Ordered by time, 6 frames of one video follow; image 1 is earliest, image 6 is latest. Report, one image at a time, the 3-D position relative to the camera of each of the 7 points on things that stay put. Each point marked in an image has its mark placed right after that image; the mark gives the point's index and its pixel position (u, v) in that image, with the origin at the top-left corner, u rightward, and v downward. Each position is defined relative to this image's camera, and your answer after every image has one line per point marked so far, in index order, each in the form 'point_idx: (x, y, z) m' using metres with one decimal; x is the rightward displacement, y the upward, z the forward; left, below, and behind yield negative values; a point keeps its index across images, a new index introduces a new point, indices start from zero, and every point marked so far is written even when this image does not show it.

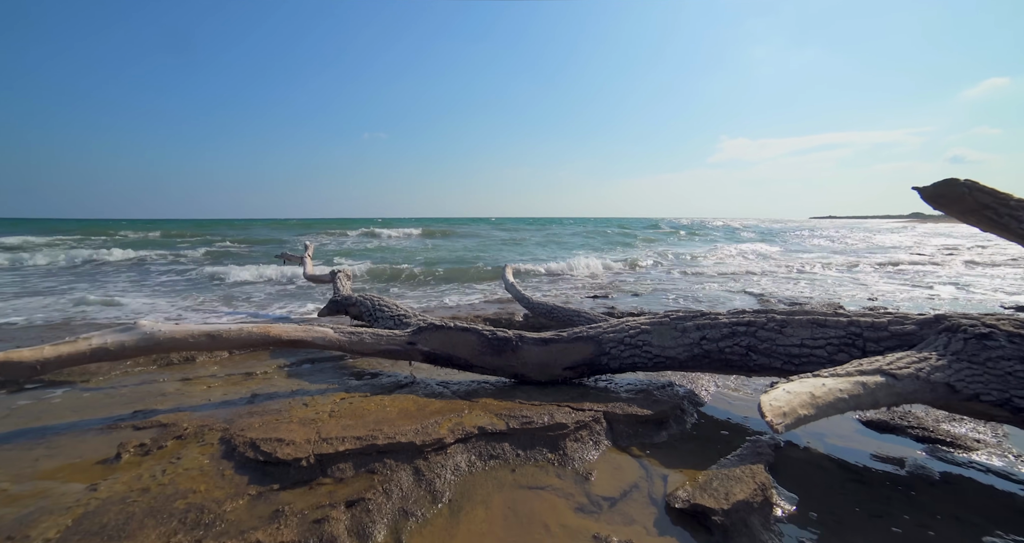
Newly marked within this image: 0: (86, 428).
0: (-2.4, -0.9, +2.3) m
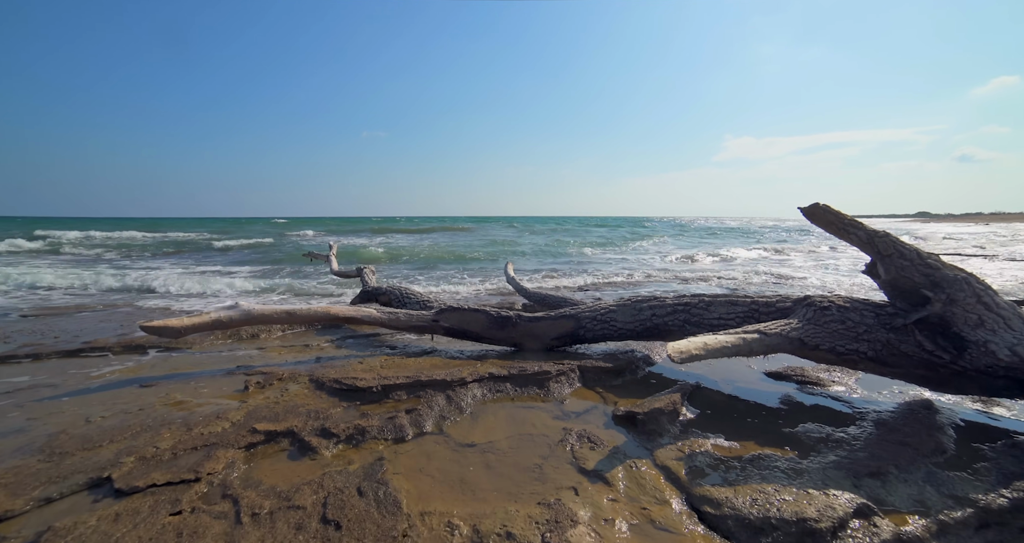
0: (-2.4, -0.8, +3.4) m
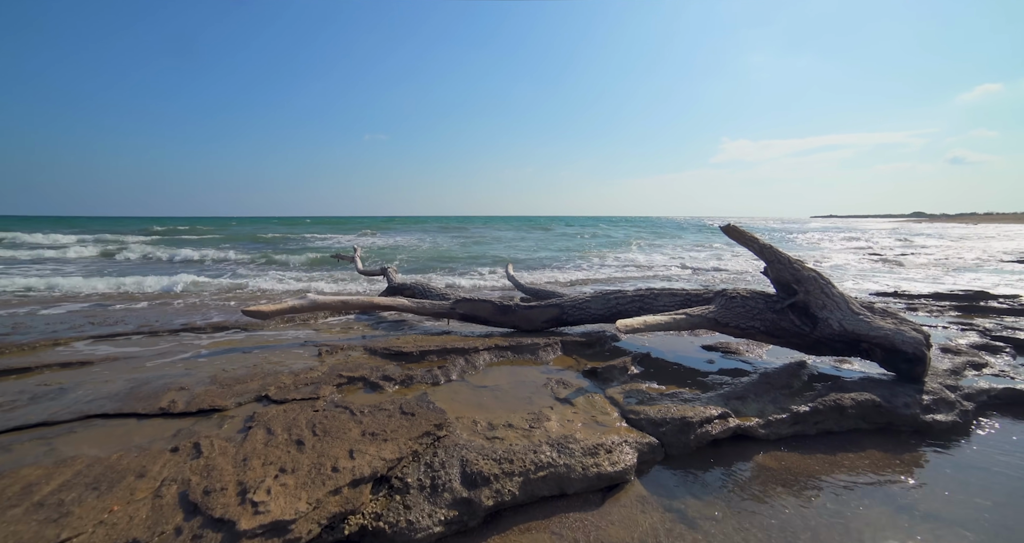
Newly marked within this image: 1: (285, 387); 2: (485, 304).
0: (-2.4, -0.8, +4.6) m
1: (-1.8, -0.9, +3.3) m
2: (-0.3, -0.4, +5.2) m
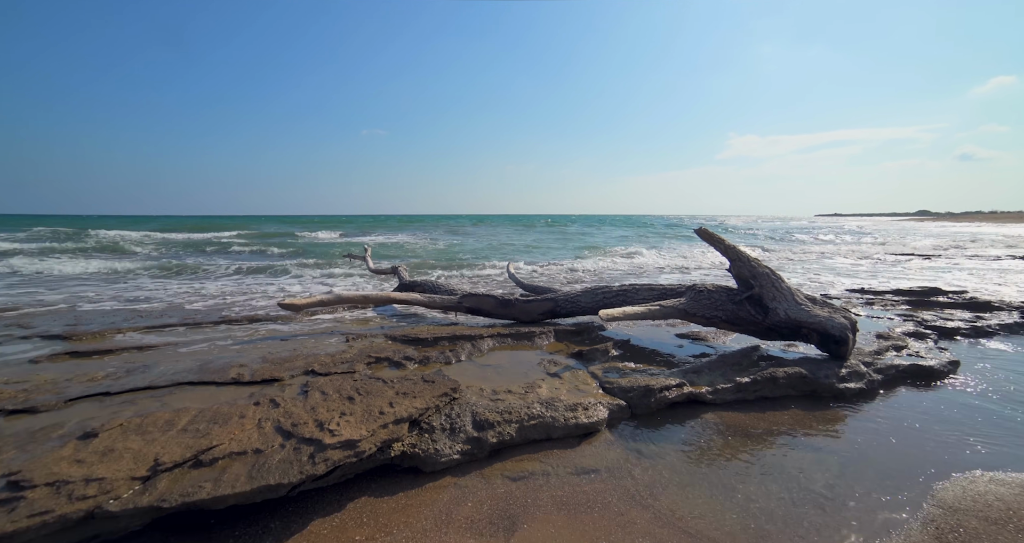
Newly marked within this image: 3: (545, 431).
0: (-2.4, -0.8, +5.3) m
1: (-1.8, -0.9, +4.0) m
2: (-0.3, -0.4, +5.9) m
3: (+0.2, -1.1, +3.0) m
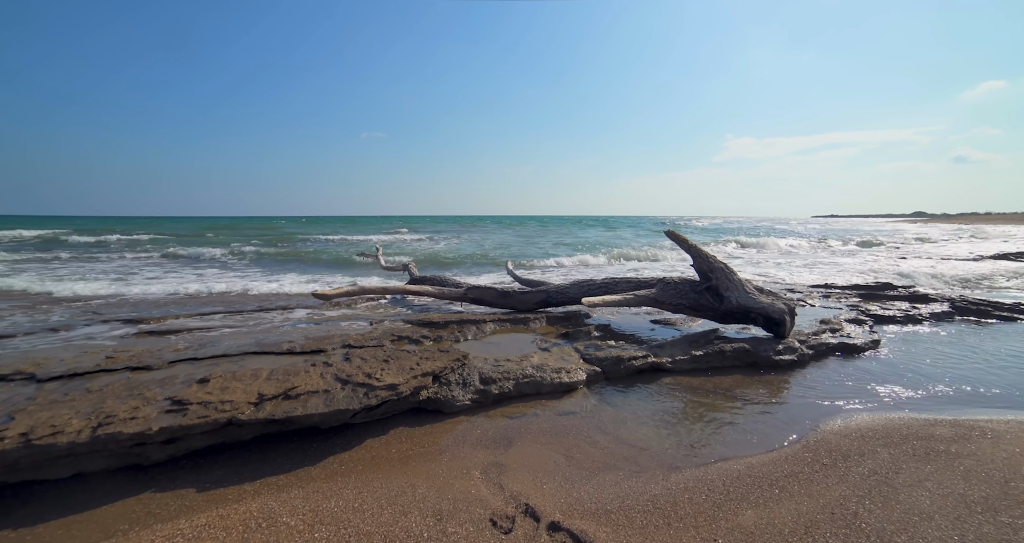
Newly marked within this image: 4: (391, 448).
0: (-2.4, -0.7, +6.2) m
1: (-1.8, -0.8, +4.9) m
2: (-0.4, -0.3, +6.8) m
3: (+0.2, -1.1, +3.9) m
4: (-0.9, -1.2, +3.0) m
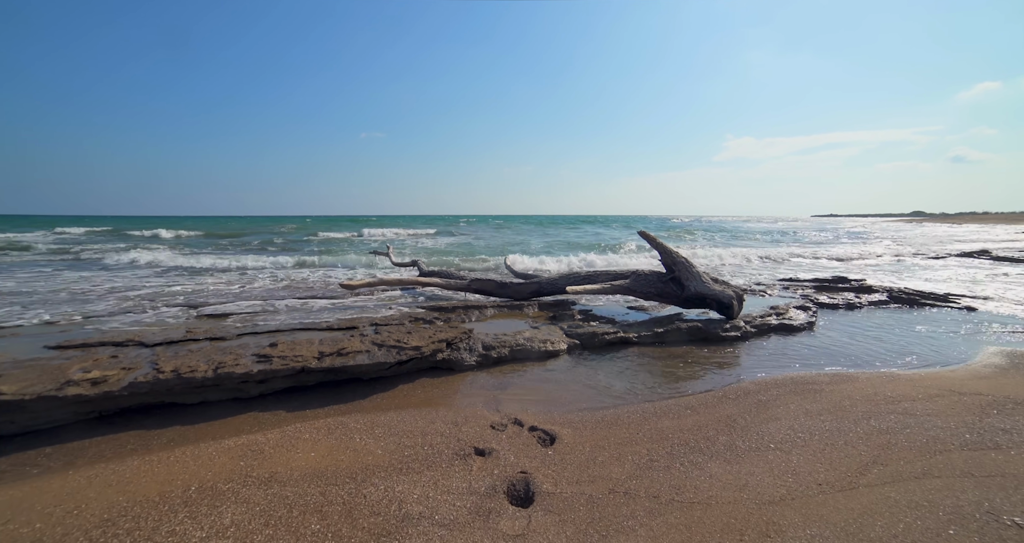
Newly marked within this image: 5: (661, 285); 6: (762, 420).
0: (-2.5, -0.6, +7.2) m
1: (-1.9, -0.7, +5.9) m
2: (-0.4, -0.2, +7.8) m
3: (+0.2, -1.0, +4.9) m
4: (-0.9, -1.1, +4.0) m
5: (+2.4, -0.2, +6.6) m
6: (+1.8, -1.1, +3.0) m
